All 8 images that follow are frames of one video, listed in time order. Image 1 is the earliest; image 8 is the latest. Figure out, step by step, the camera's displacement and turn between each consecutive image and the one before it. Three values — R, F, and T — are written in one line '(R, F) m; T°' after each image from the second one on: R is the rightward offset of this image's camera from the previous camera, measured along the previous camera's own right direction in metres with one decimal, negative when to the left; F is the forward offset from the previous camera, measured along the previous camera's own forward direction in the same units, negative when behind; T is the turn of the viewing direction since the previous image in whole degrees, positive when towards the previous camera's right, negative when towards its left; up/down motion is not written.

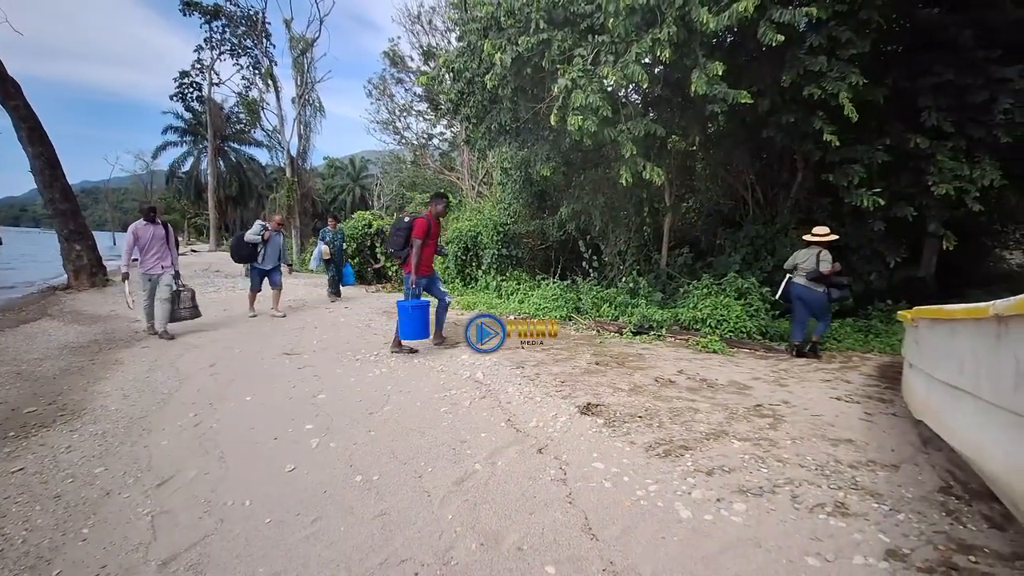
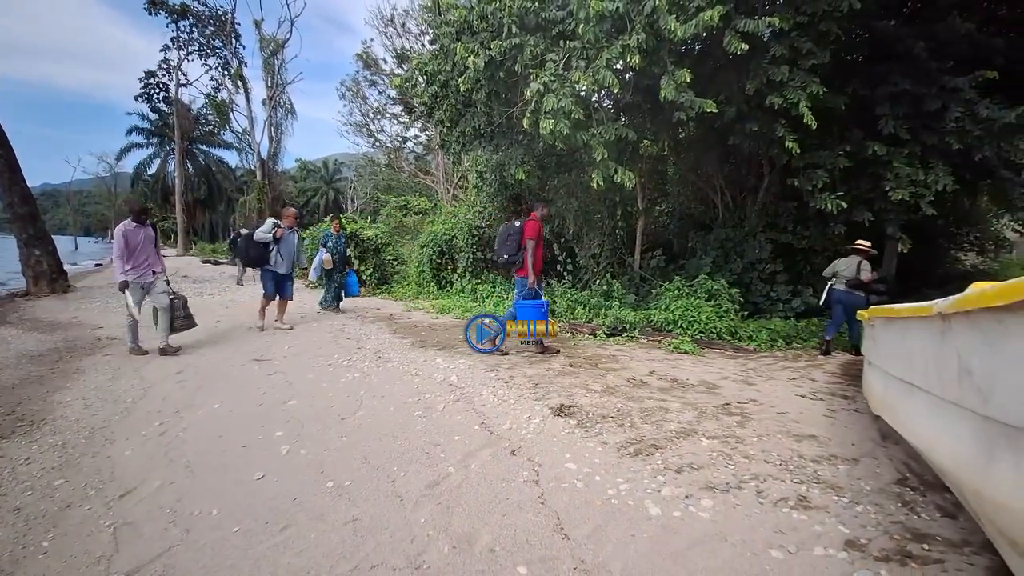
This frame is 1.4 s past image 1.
(0.0, 0.0) m; +3°
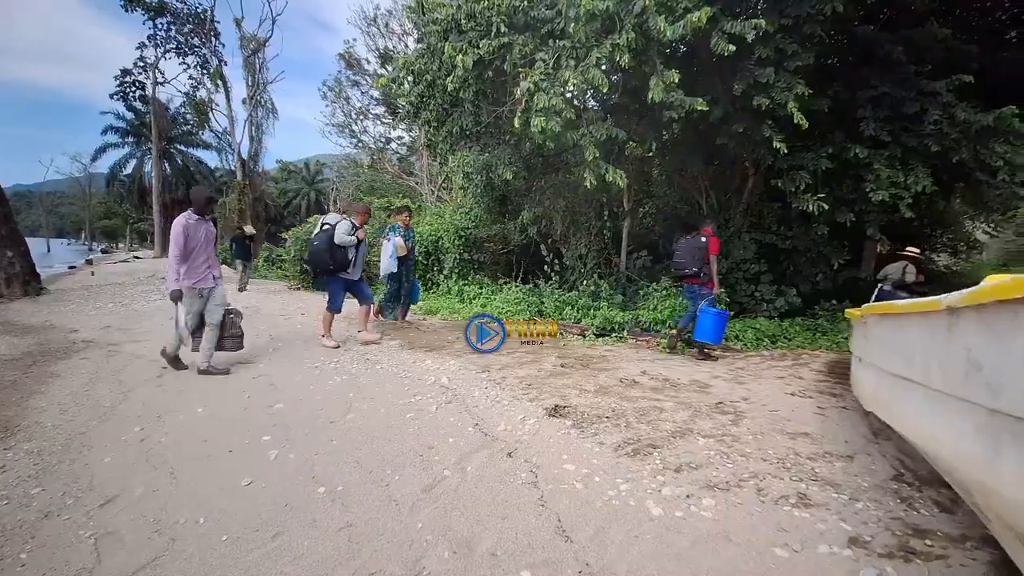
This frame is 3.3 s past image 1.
(-0.1, +0.1) m; +2°
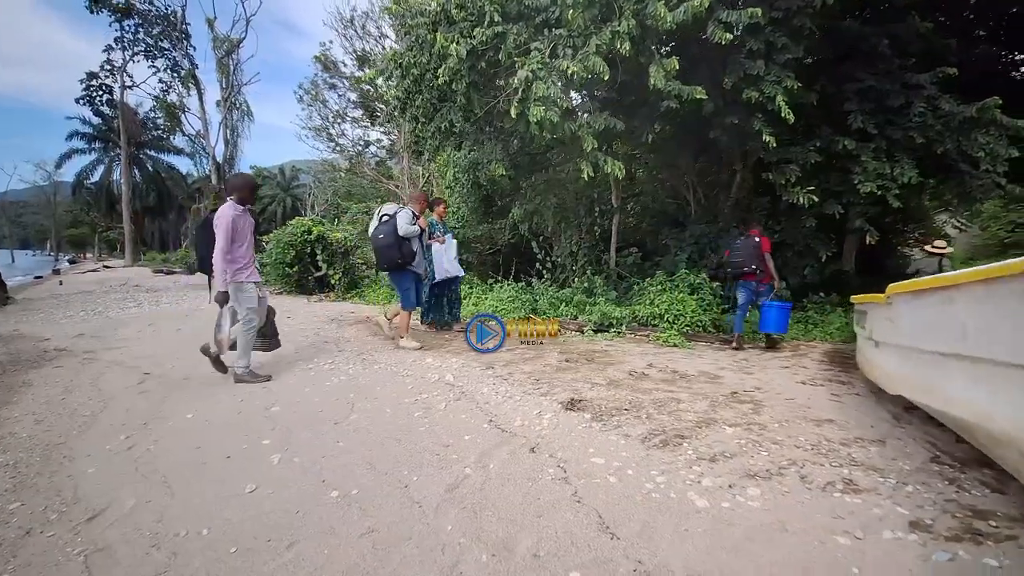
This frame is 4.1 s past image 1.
(-0.3, +0.2) m; +2°
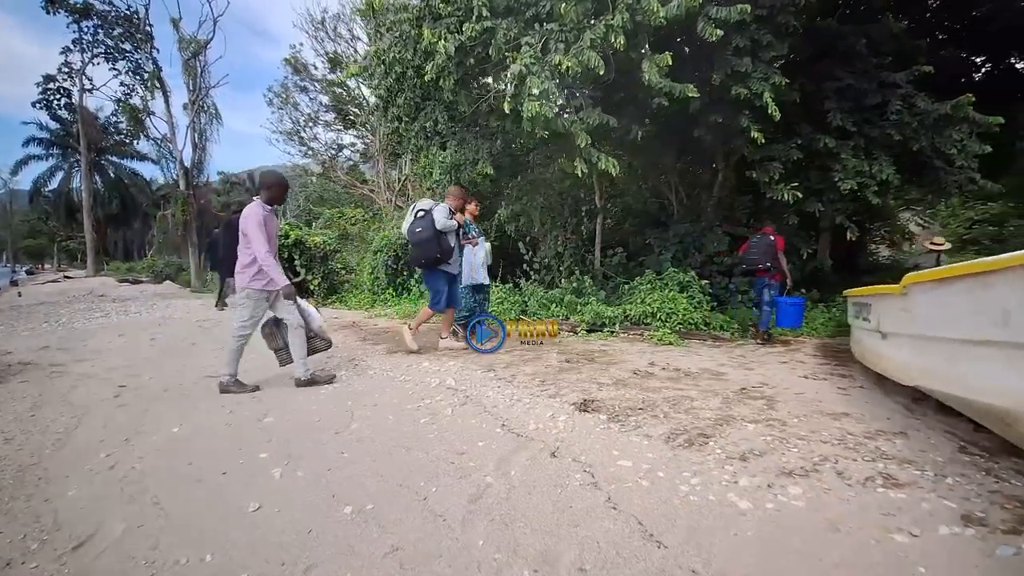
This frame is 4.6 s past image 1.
(-0.3, +0.2) m; +3°
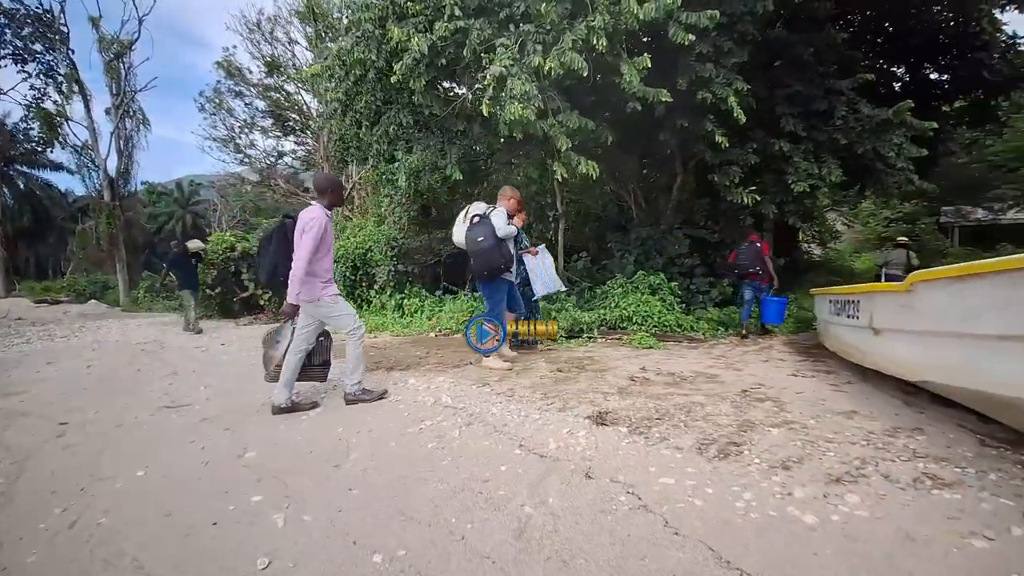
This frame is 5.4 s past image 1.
(-0.5, +0.3) m; +6°
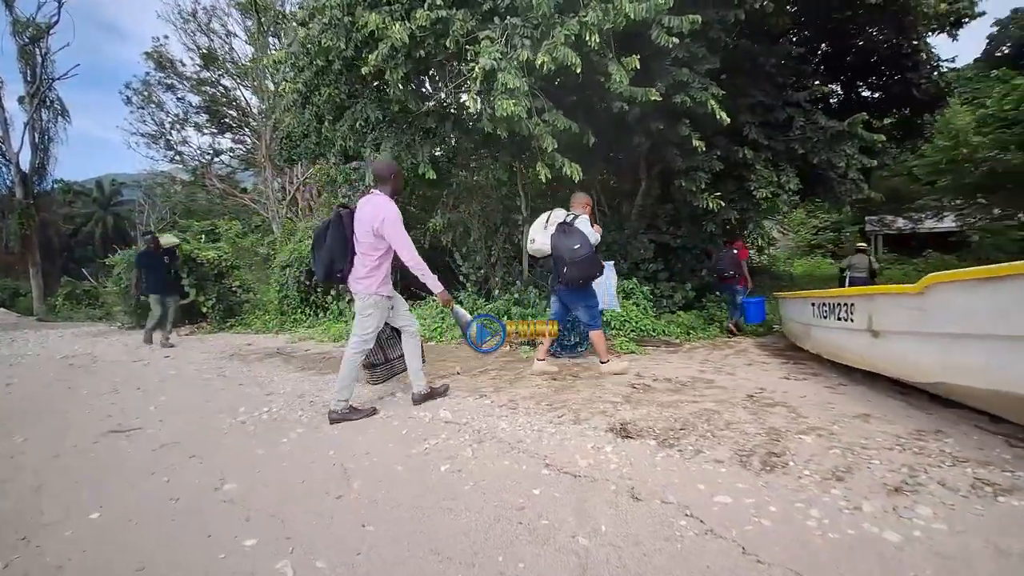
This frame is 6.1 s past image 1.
(-0.5, +0.3) m; +6°
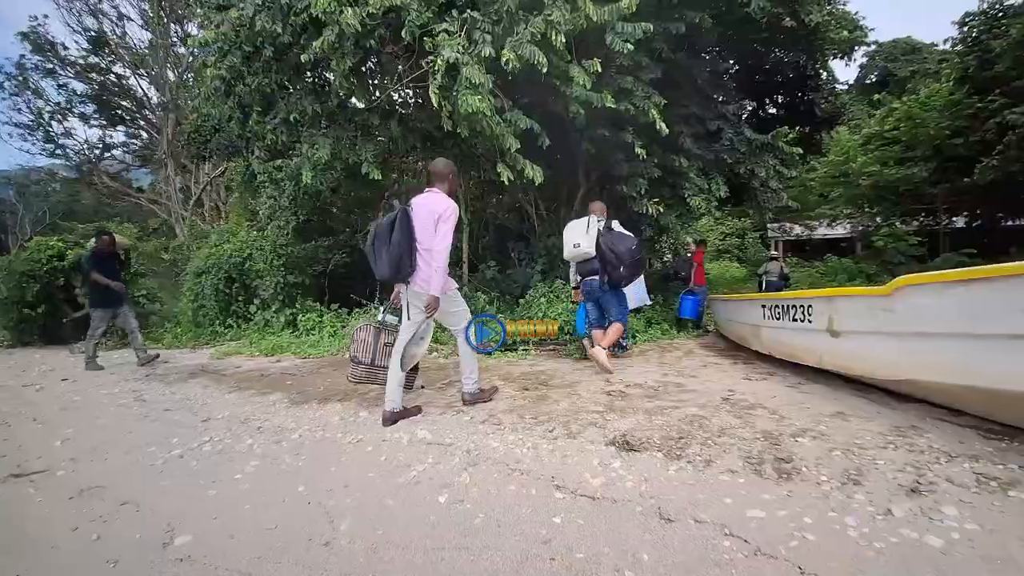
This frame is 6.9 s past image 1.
(-0.5, +0.3) m; +9°
